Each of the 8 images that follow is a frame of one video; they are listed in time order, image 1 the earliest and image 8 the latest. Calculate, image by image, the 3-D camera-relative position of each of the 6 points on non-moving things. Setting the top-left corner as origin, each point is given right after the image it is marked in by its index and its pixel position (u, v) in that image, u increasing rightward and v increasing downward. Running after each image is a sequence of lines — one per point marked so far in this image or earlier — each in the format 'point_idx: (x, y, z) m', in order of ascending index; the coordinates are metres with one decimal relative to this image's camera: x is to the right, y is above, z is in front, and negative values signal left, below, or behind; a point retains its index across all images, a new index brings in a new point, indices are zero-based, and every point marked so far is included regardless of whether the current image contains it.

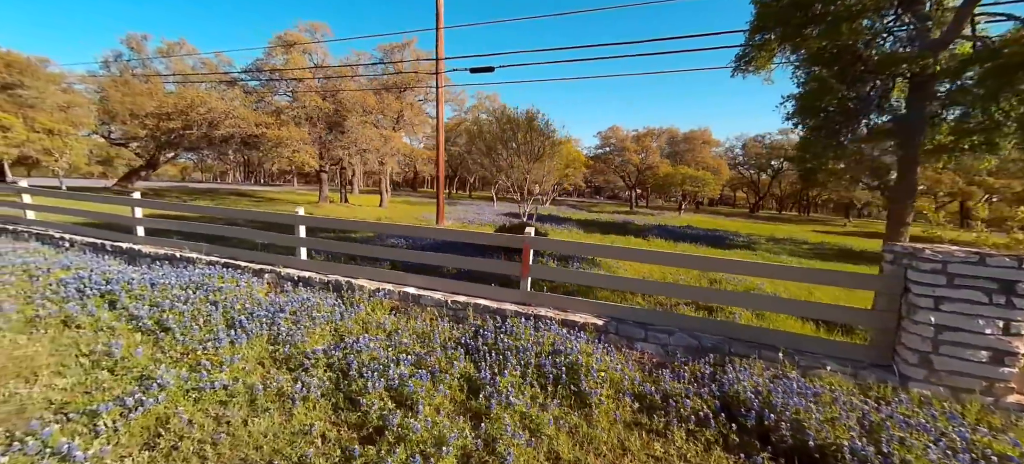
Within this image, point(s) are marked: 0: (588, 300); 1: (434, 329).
0: (+0.9, -0.8, +4.6) m
1: (-0.8, -1.0, +4.4) m
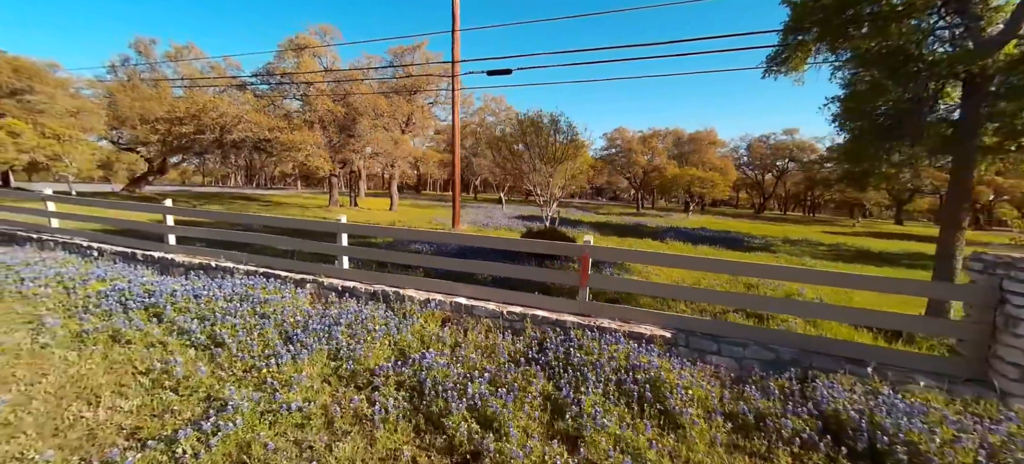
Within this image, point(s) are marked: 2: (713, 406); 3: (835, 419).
0: (+1.5, -0.9, +4.5) m
1: (-0.2, -1.2, +4.2) m
2: (+1.6, -1.4, +3.3) m
3: (+2.4, -1.4, +3.1) m
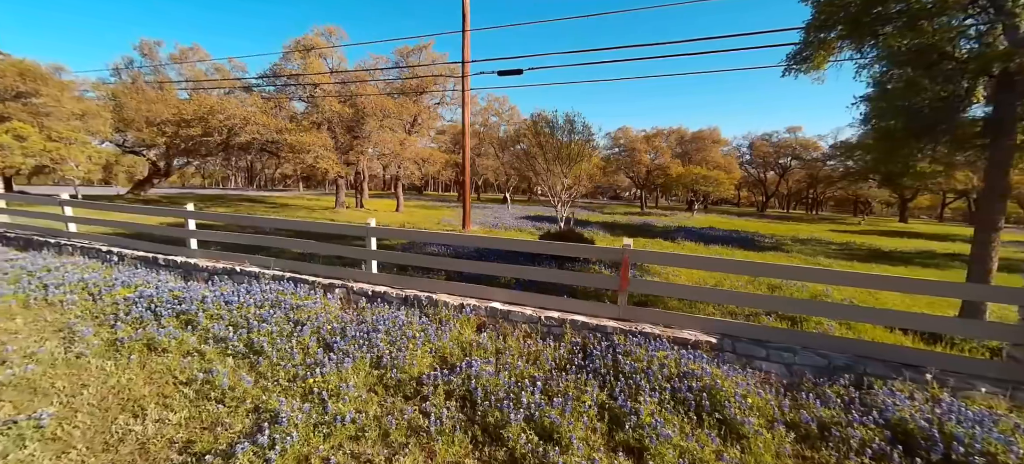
0: (+2.0, -0.9, +4.4) m
1: (+0.3, -1.2, +4.1) m
2: (+2.1, -1.4, +3.2) m
3: (+2.9, -1.5, +3.0) m
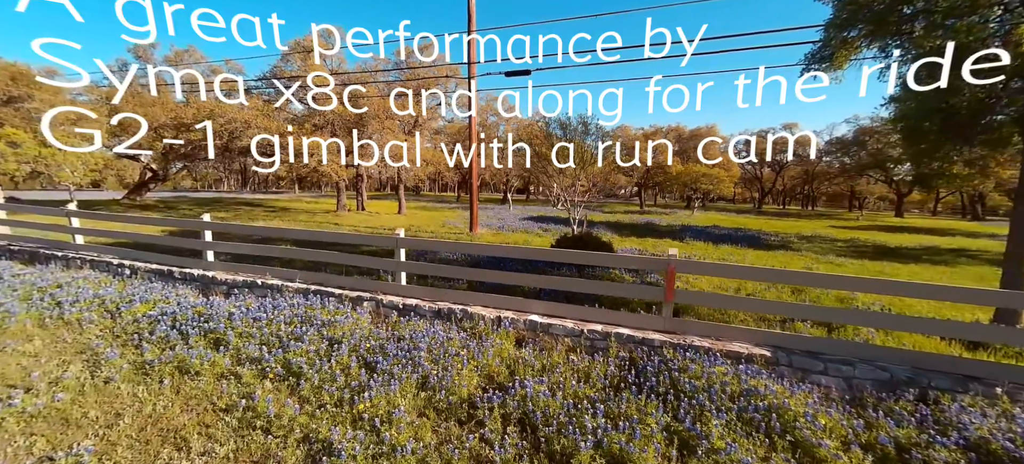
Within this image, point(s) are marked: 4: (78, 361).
0: (+2.4, -1.0, +4.3) m
1: (+0.8, -1.3, +4.0) m
2: (+2.6, -1.5, +3.1) m
3: (+3.4, -1.6, +2.9) m
4: (-4.4, -1.3, +4.1) m
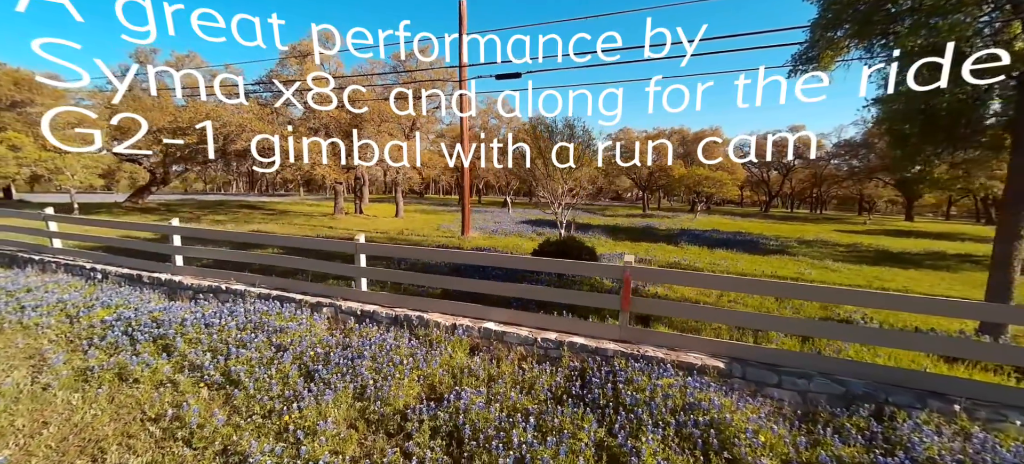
0: (+1.9, -1.1, +4.1) m
1: (+0.2, -1.4, +3.9) m
2: (+2.0, -1.6, +3.0) m
3: (+2.8, -1.6, +2.7) m
4: (-5.0, -1.4, +4.1) m
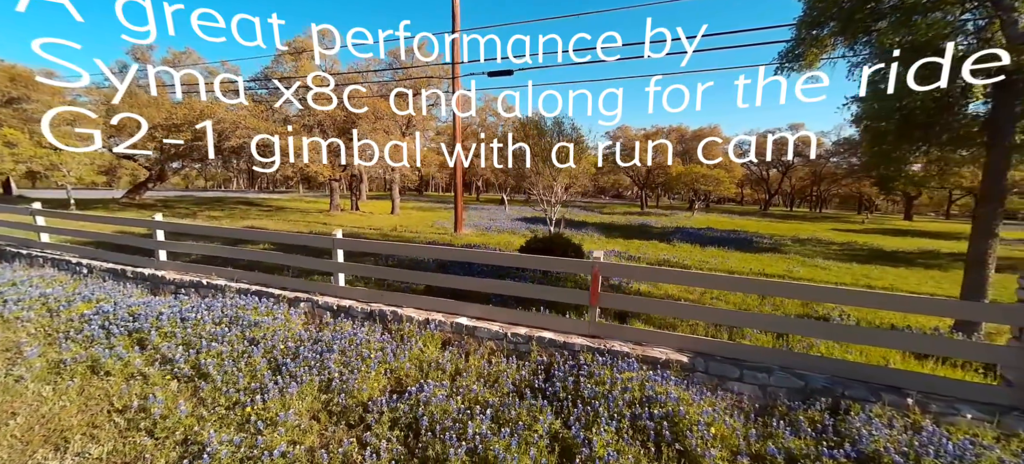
0: (+1.6, -1.0, +4.2) m
1: (-0.1, -1.3, +3.9) m
2: (+1.7, -1.6, +3.0) m
3: (+2.5, -1.6, +2.8) m
4: (-5.3, -1.3, +4.2) m
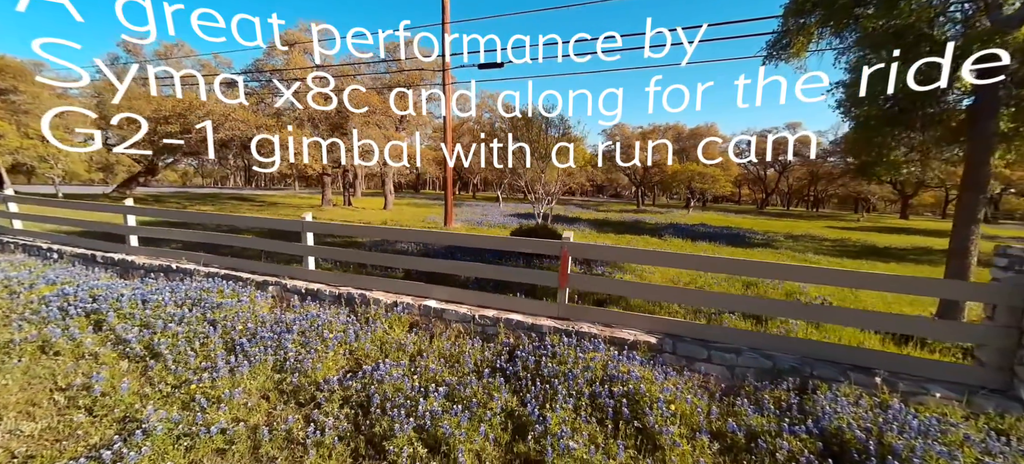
0: (+1.2, -0.8, +4.1) m
1: (-0.5, -1.1, +3.8) m
2: (+1.3, -1.4, +2.9) m
3: (+2.1, -1.4, +2.7) m
4: (-5.6, -1.1, +4.1) m
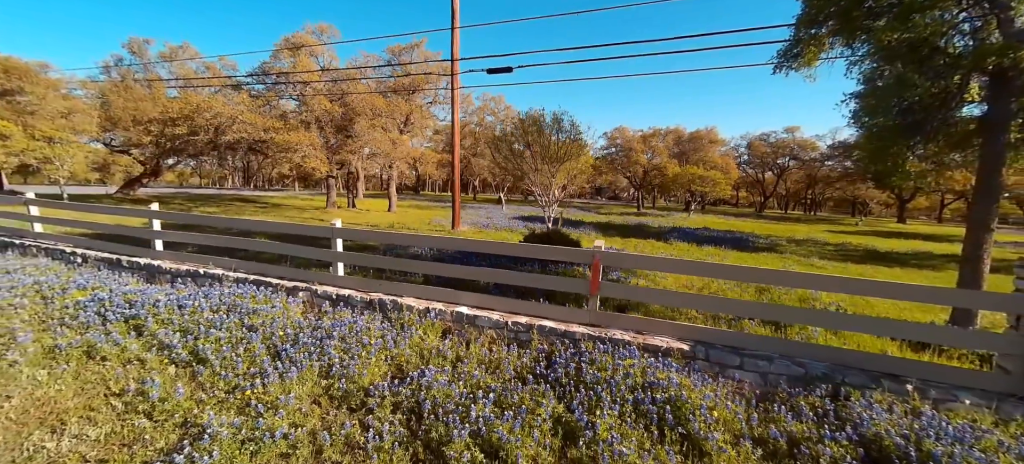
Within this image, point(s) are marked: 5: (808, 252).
0: (+1.6, -0.9, +4.2) m
1: (-0.1, -1.2, +3.9) m
2: (+1.7, -1.5, +3.0) m
3: (+2.5, -1.5, +2.8) m
4: (-5.3, -1.1, +4.1) m
5: (+9.1, -0.6, +12.5) m
